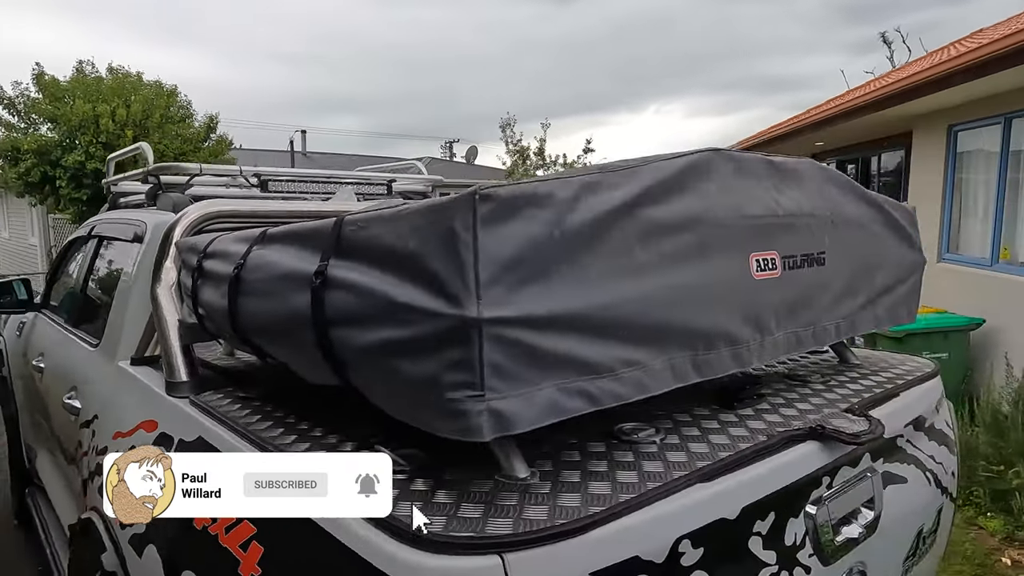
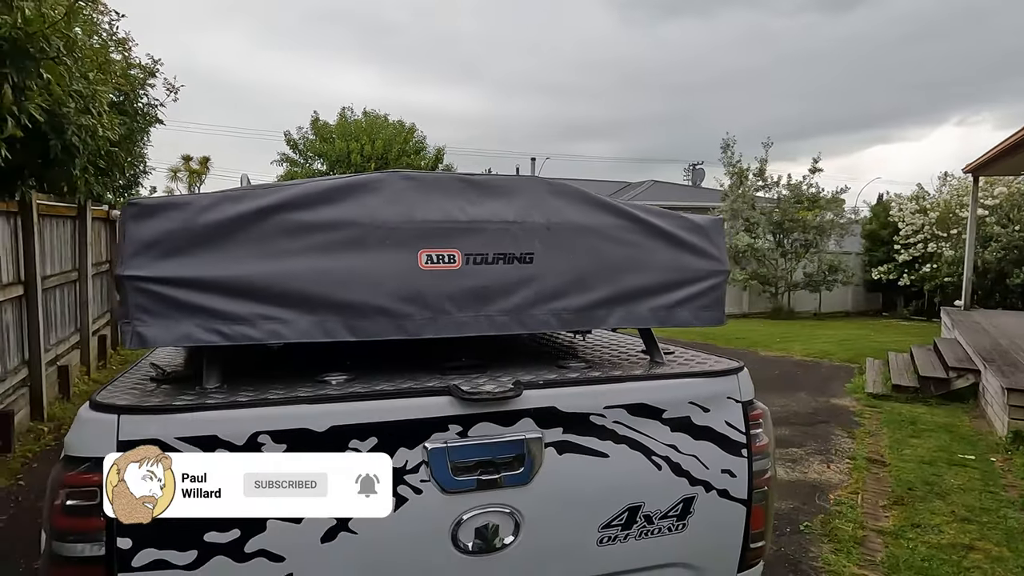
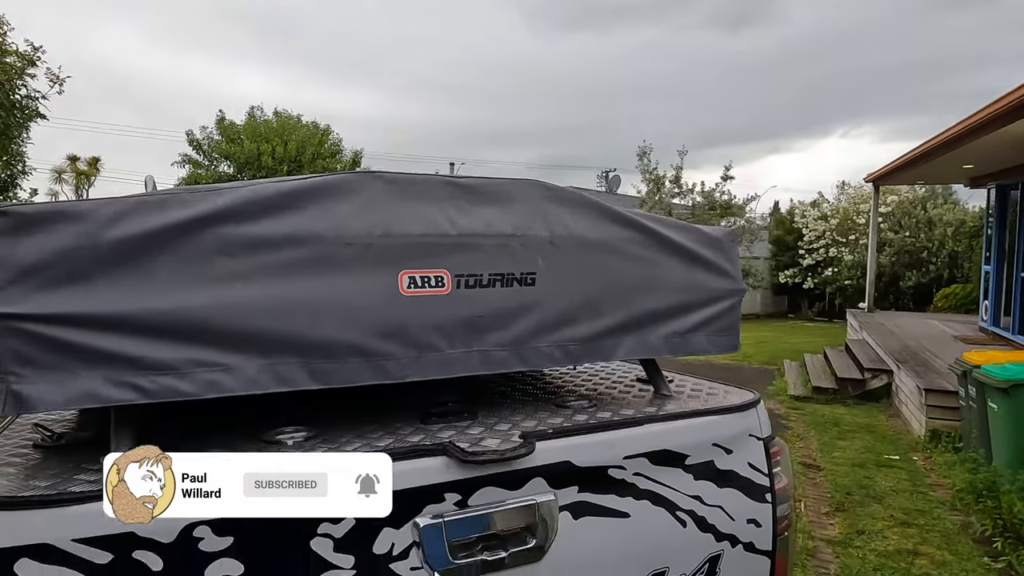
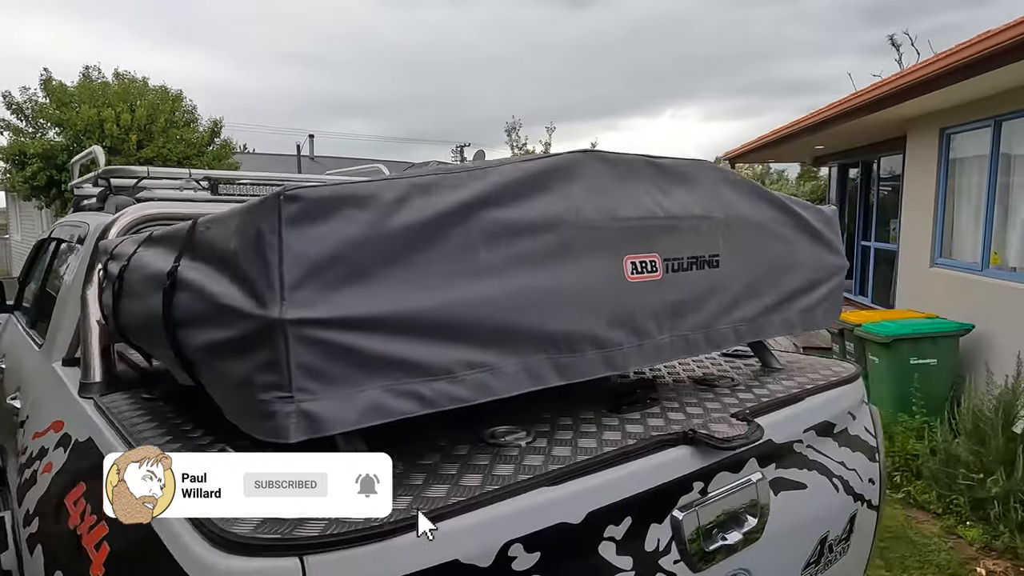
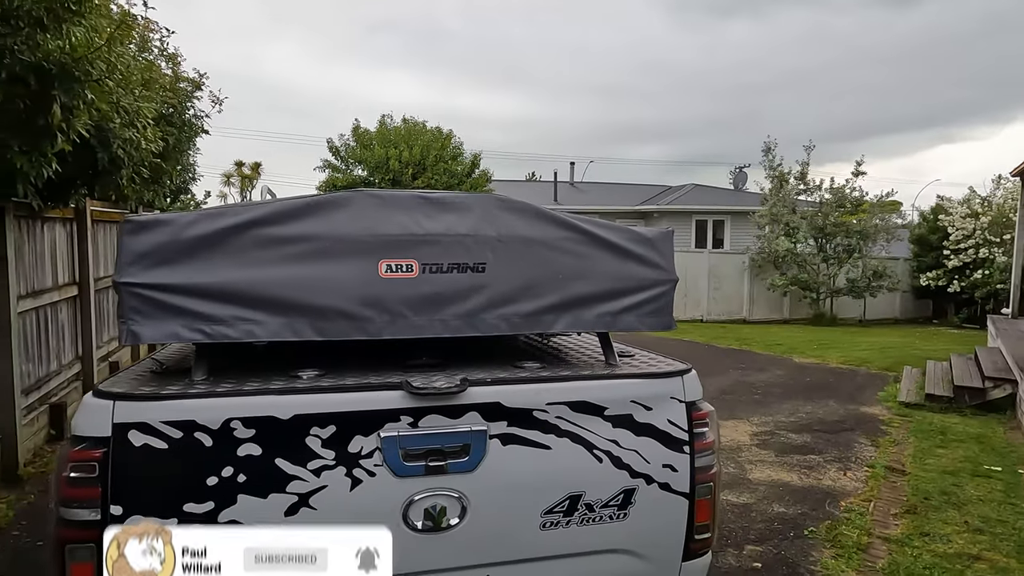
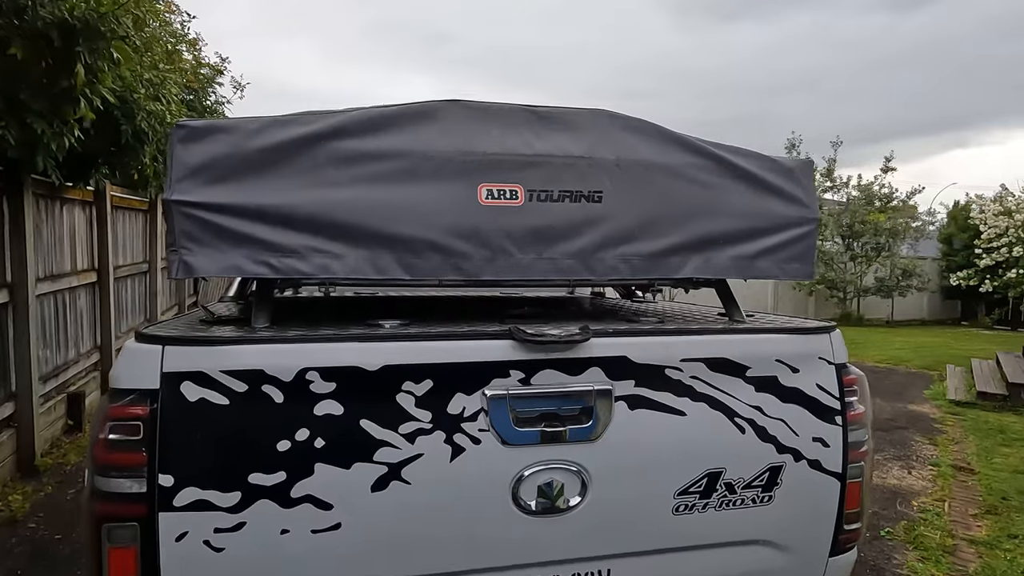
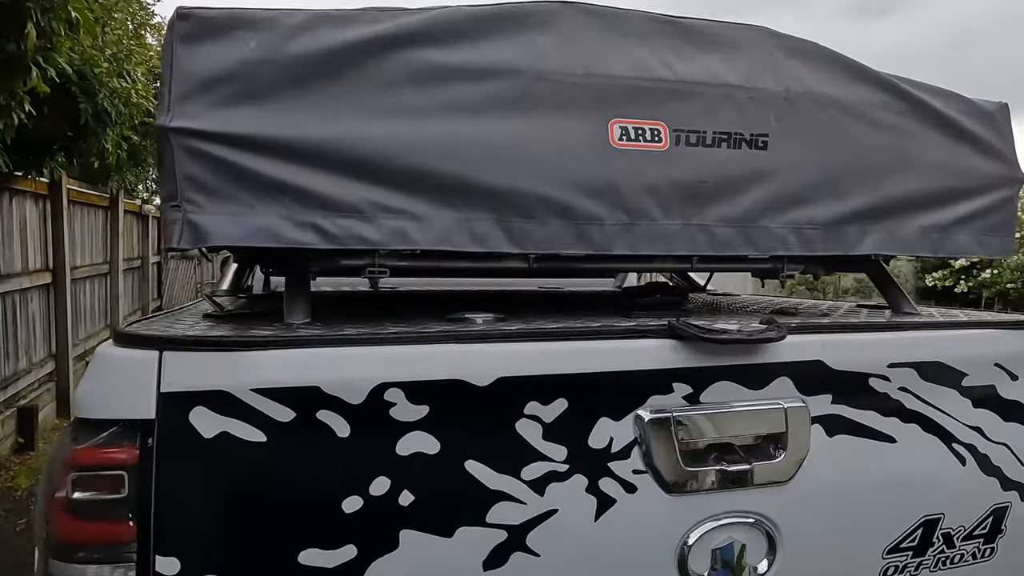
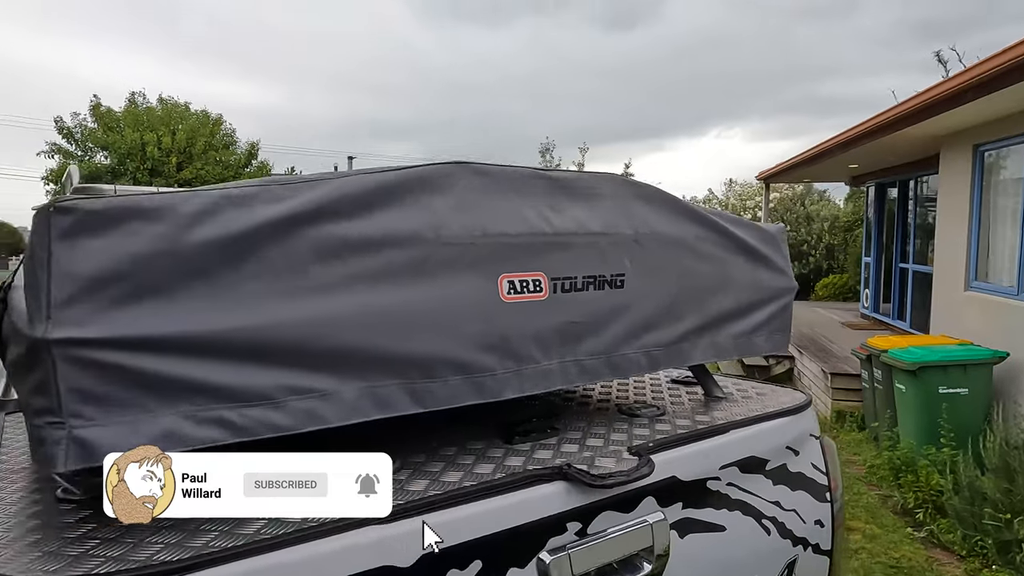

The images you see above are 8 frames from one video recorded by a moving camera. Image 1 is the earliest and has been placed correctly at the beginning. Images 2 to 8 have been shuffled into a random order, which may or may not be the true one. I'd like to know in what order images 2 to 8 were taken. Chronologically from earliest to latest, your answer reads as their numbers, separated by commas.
4, 8, 3, 2, 5, 6, 7
